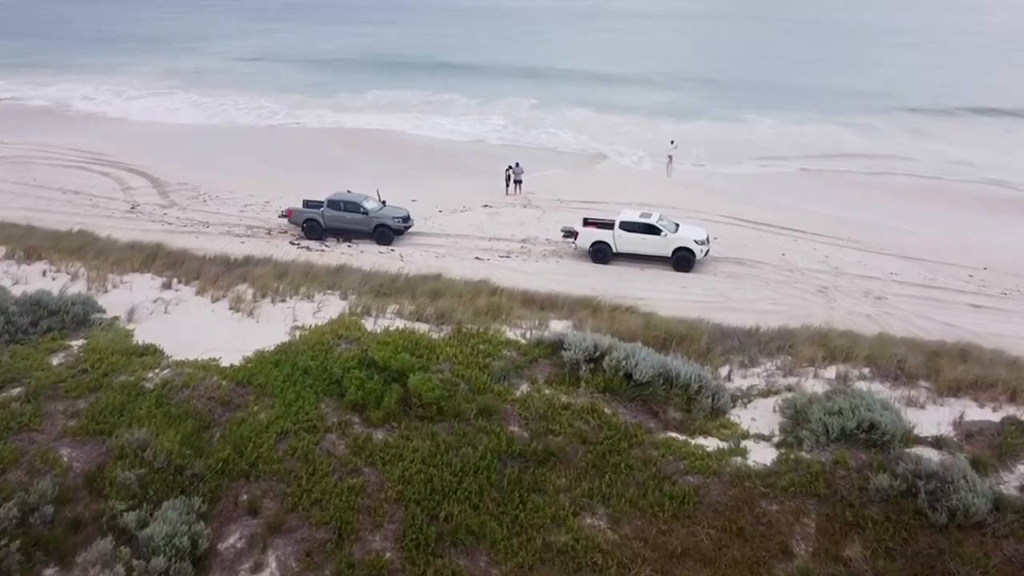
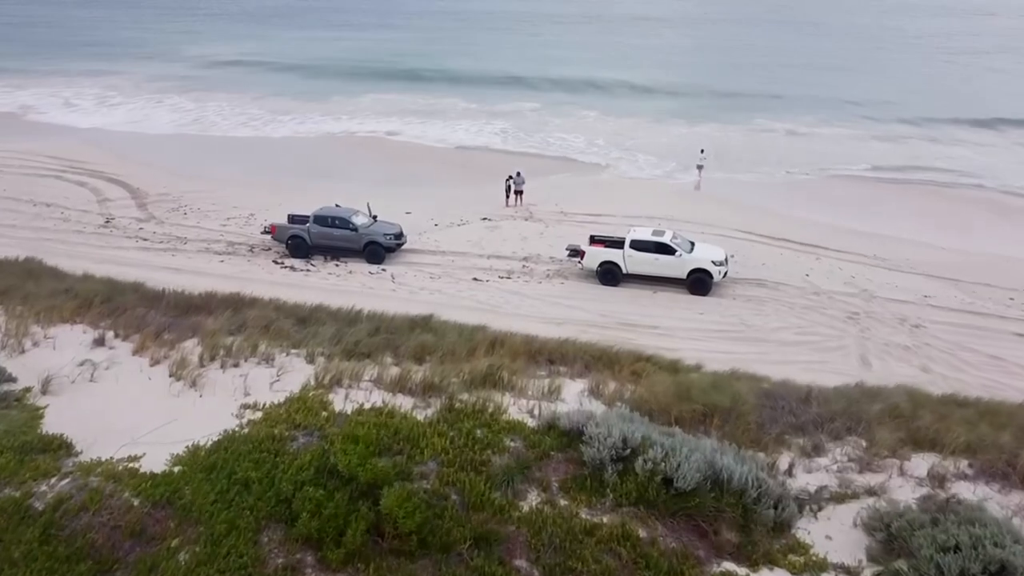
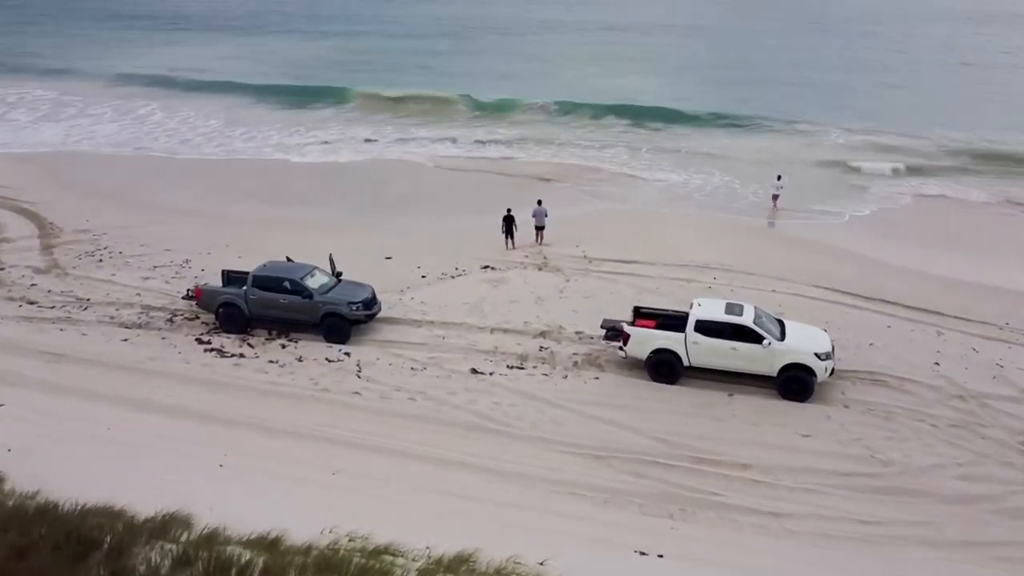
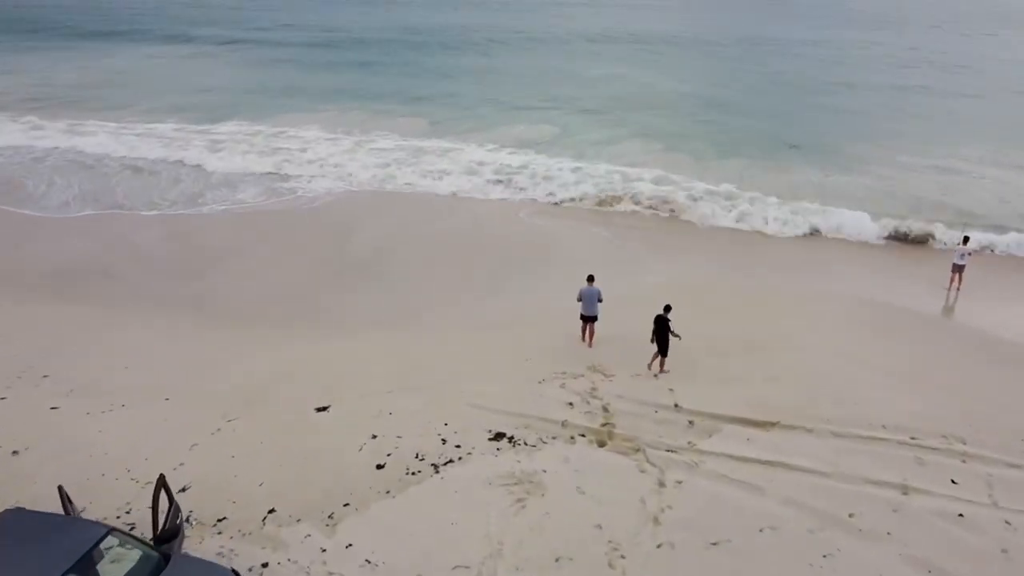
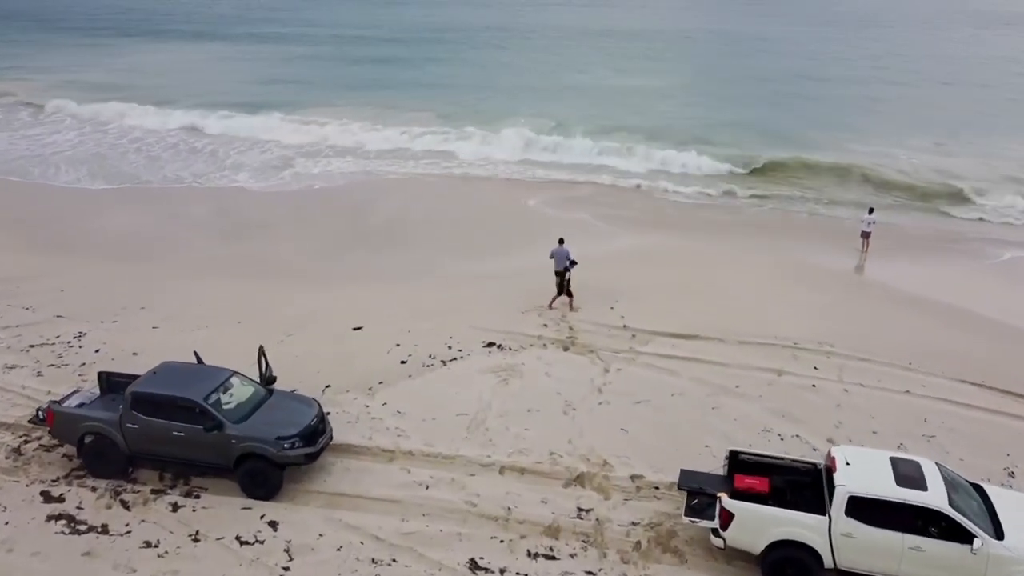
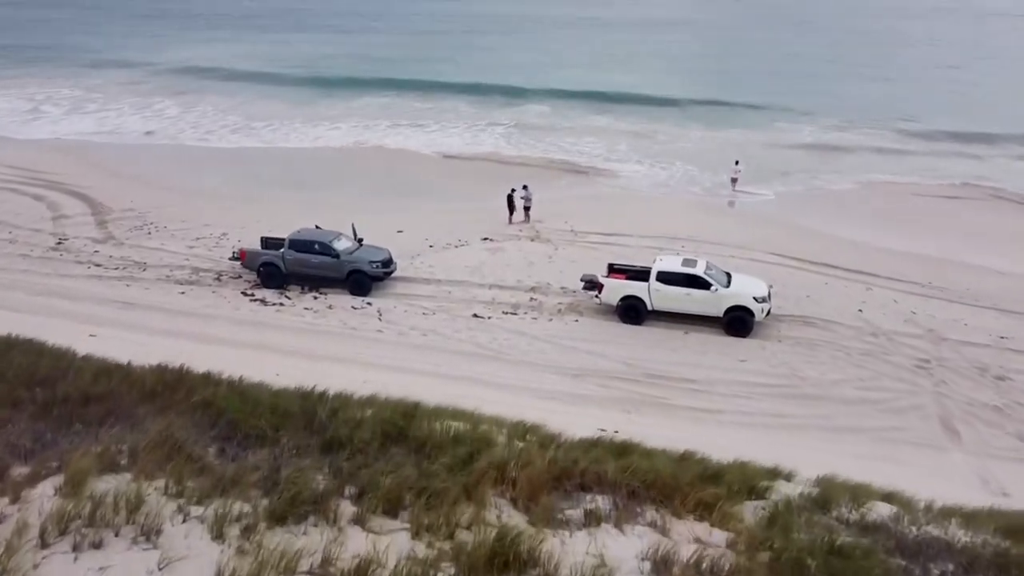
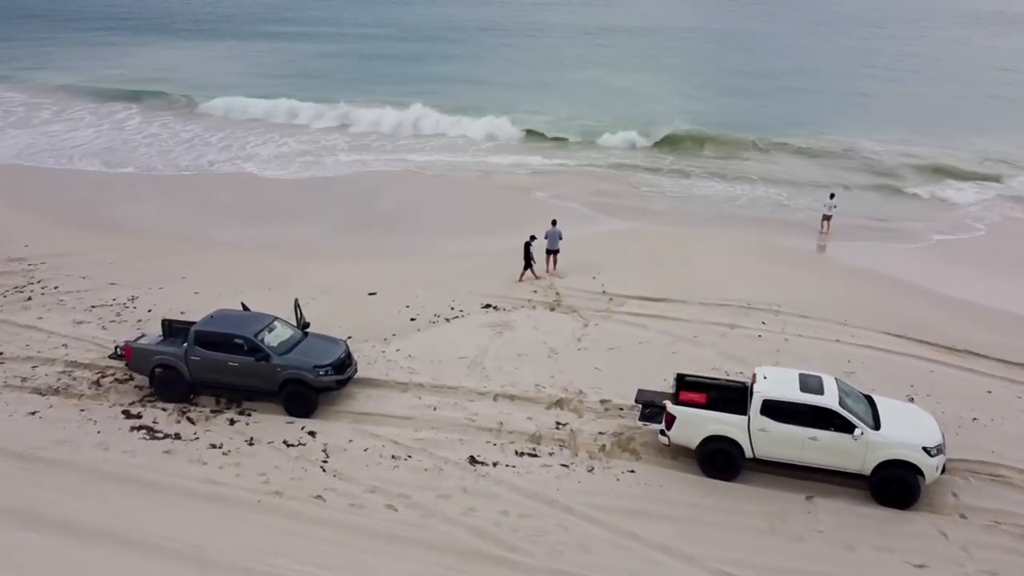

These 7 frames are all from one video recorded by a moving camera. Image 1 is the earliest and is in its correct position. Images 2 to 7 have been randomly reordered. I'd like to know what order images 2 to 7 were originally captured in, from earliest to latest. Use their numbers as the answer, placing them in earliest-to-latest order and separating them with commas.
2, 6, 3, 7, 5, 4
